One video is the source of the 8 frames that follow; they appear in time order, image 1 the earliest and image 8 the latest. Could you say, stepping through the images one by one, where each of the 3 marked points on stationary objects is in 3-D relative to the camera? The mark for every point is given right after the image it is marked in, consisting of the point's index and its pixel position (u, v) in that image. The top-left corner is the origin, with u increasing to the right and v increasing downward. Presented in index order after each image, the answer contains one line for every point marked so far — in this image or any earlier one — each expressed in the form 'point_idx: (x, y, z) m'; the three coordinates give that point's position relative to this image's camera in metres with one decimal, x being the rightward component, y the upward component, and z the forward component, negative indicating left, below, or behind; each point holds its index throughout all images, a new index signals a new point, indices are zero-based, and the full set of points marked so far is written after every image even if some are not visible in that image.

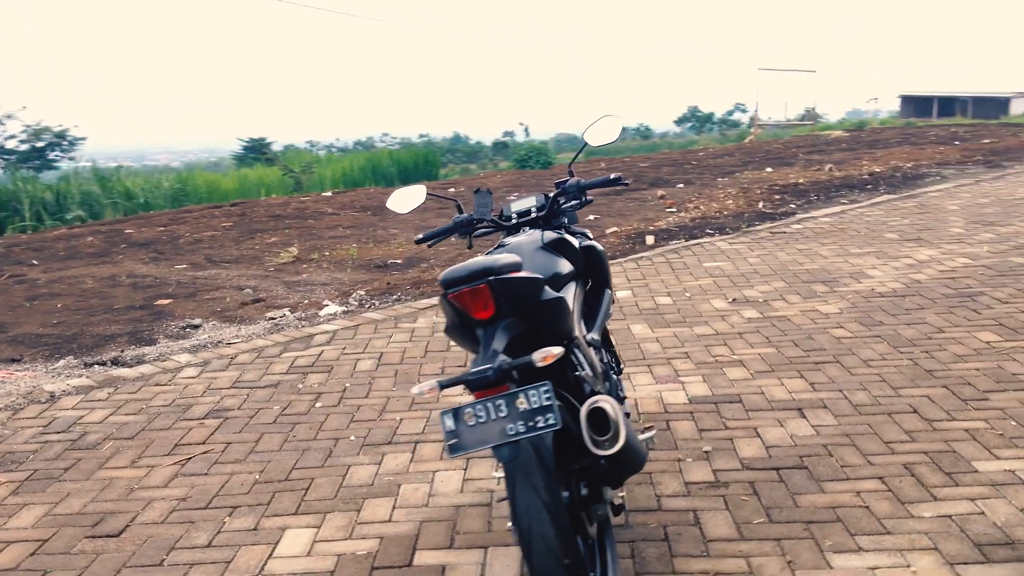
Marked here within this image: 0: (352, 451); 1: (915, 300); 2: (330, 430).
0: (-0.7, -0.7, +4.1) m
1: (+2.6, -0.1, +6.5) m
2: (-0.8, -0.6, +4.4) m
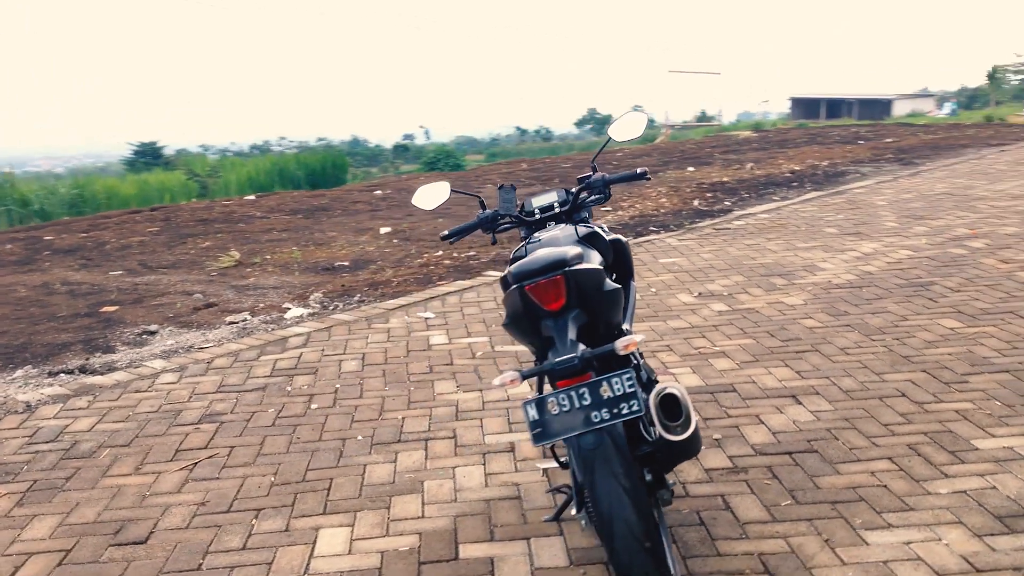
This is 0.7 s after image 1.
0: (-0.6, -0.7, +4.1) m
1: (+2.4, 0.0, +6.8) m
2: (-0.8, -0.6, +4.4) m
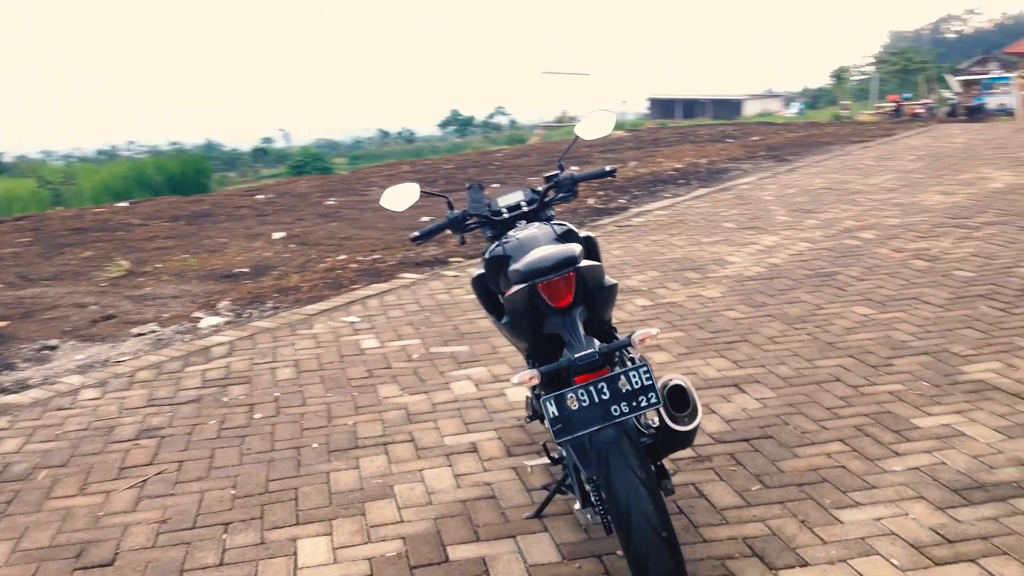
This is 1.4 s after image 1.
0: (-0.8, -0.7, +4.0) m
1: (+1.9, 0.0, +7.1) m
2: (-1.0, -0.6, +4.3) m
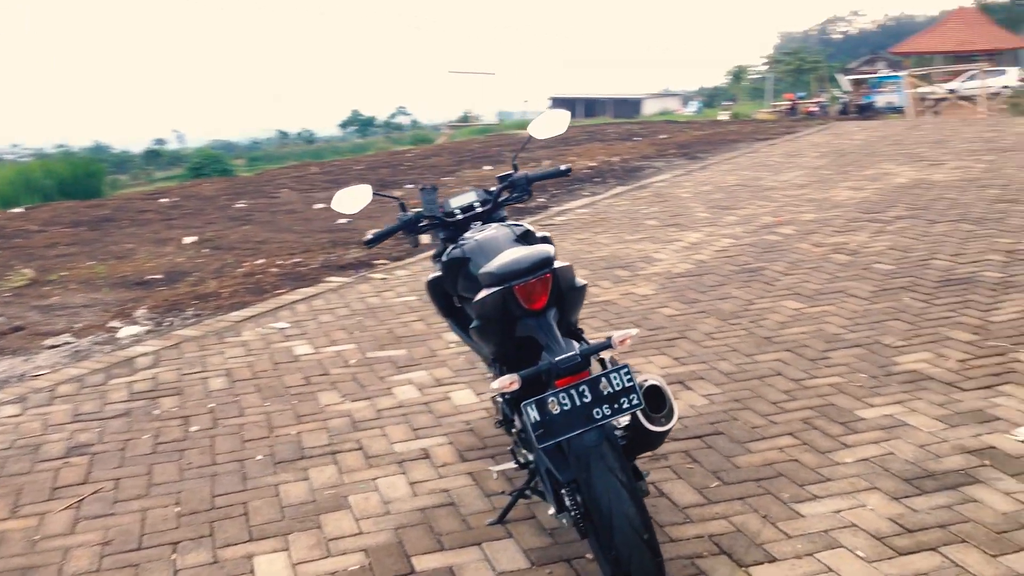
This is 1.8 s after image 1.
0: (-0.9, -0.7, +3.9) m
1: (+1.4, +0.1, +7.2) m
2: (-1.2, -0.7, +4.1) m
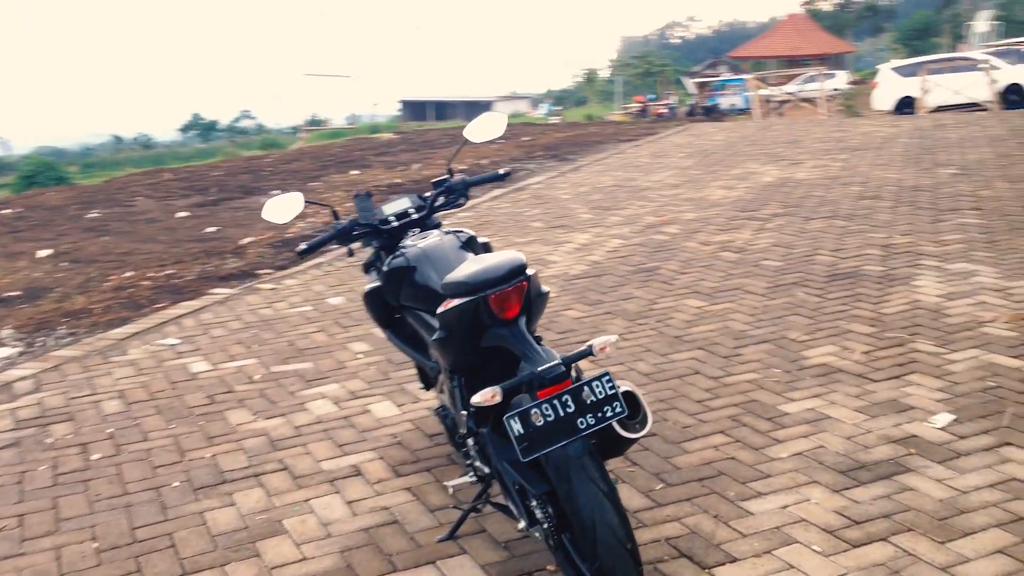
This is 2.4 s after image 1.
0: (-1.2, -0.8, +3.6) m
1: (+0.7, +0.1, +7.2) m
2: (-1.4, -0.7, +3.9) m
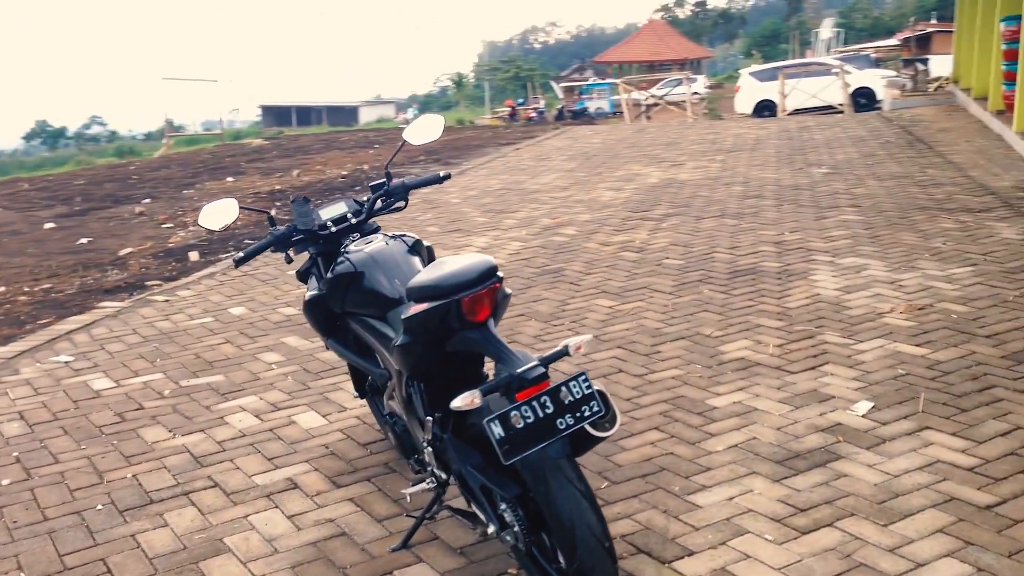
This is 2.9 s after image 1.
0: (-1.3, -0.8, +3.5) m
1: (0.0, +0.1, +7.2) m
2: (-1.6, -0.8, +3.6) m
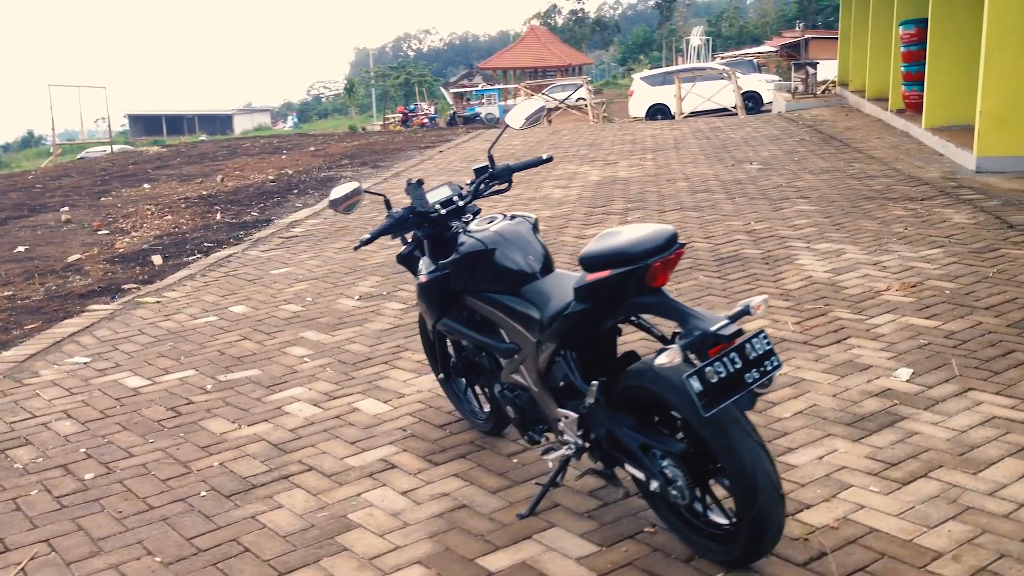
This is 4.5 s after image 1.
0: (-1.0, -0.7, +3.5) m
1: (0.0, +0.1, +7.4) m
2: (-1.3, -0.7, +3.6) m
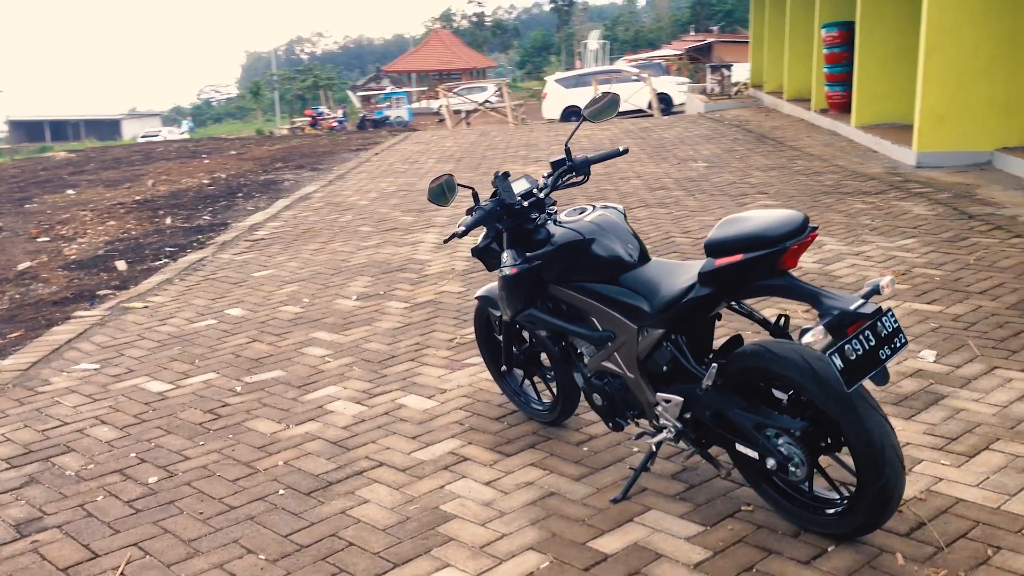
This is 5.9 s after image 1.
0: (-0.7, -0.7, +3.4) m
1: (-0.1, +0.1, +7.4) m
2: (-1.0, -0.7, +3.6) m
